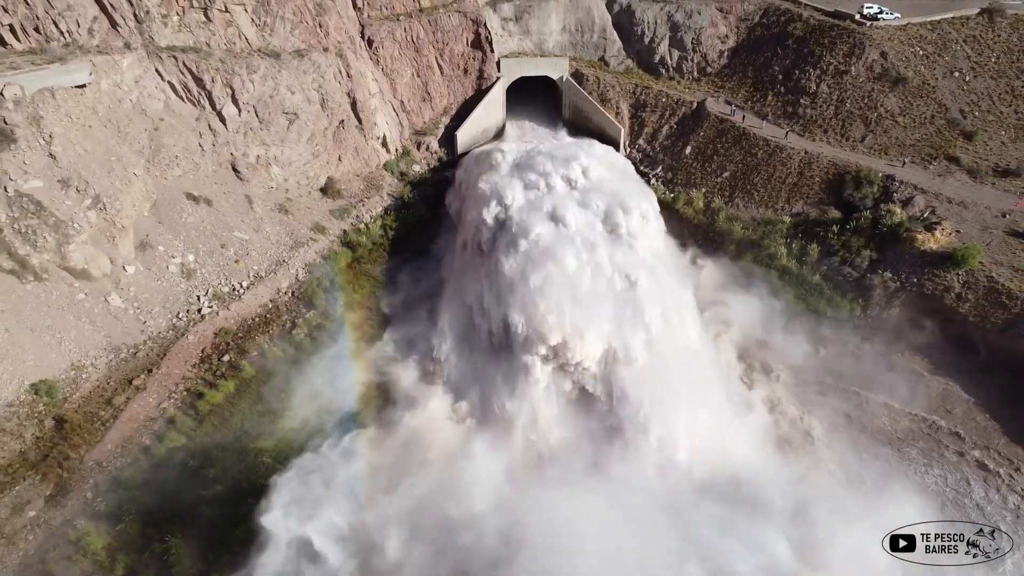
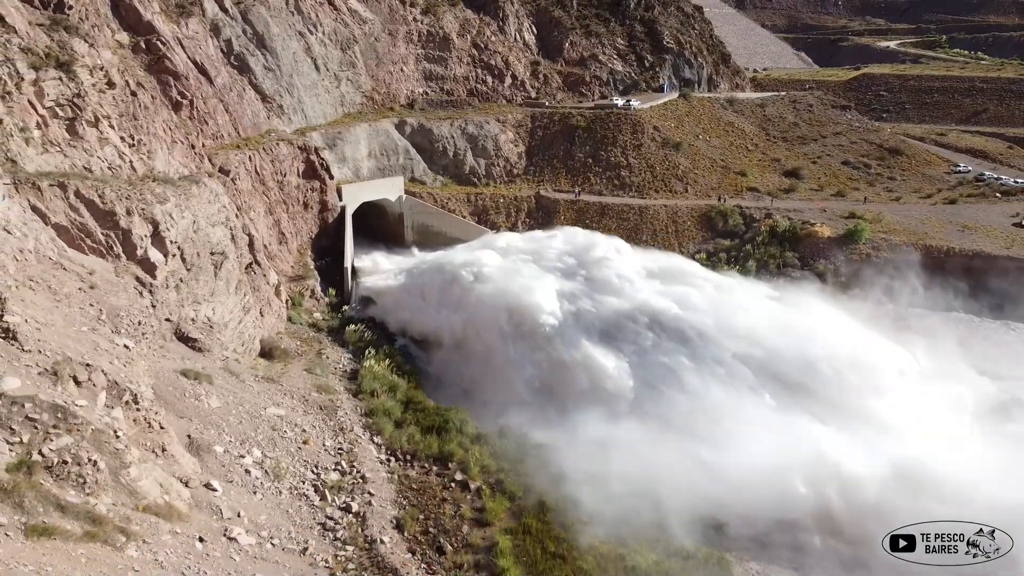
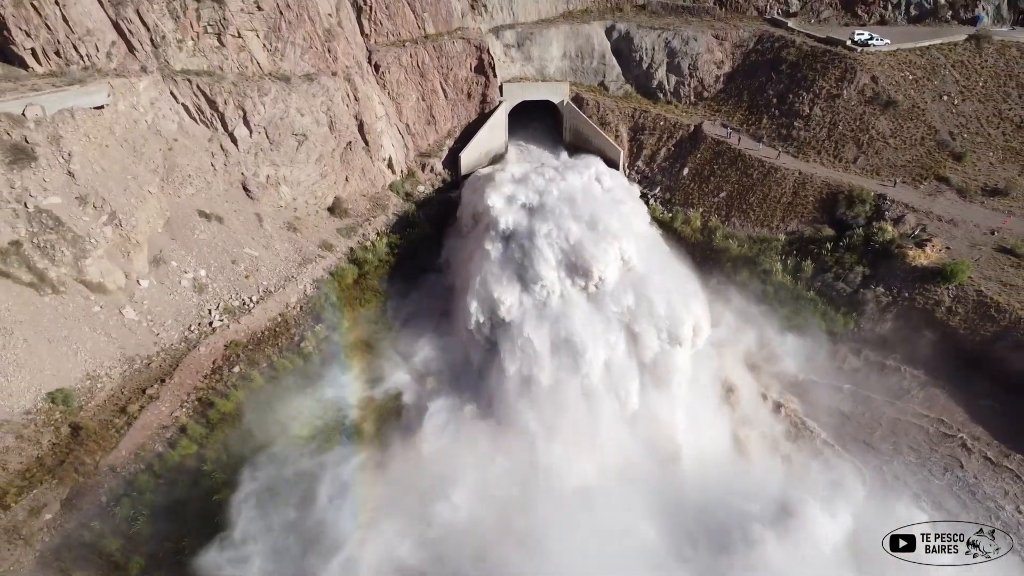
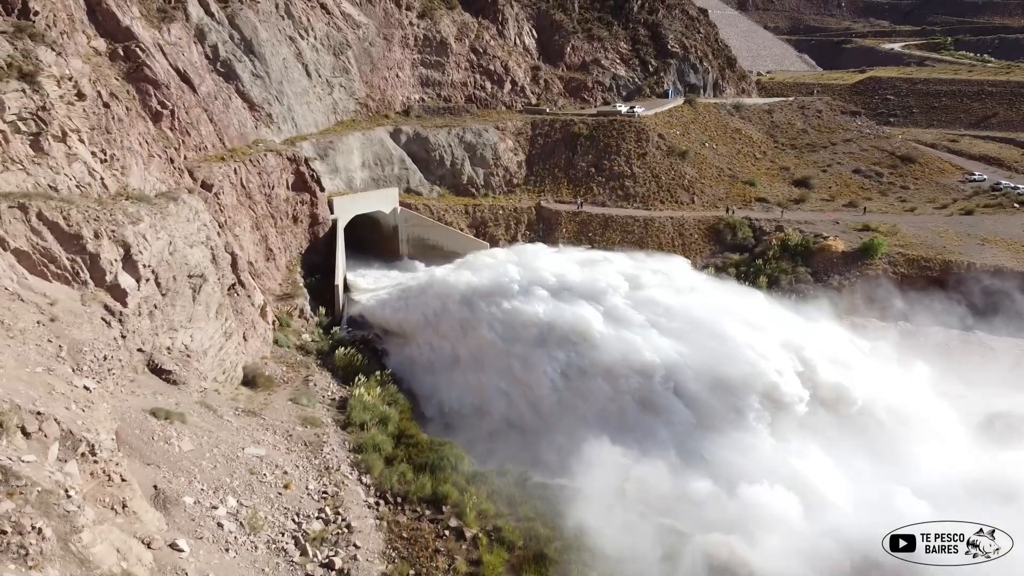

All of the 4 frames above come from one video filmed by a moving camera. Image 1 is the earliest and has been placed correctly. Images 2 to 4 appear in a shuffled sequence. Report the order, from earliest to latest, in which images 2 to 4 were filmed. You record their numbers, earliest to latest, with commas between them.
3, 4, 2
